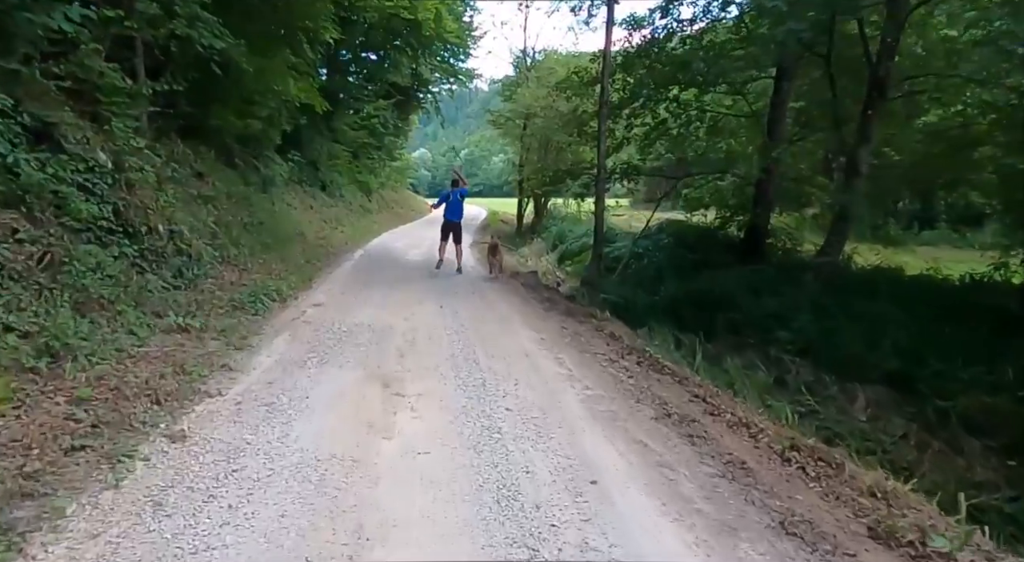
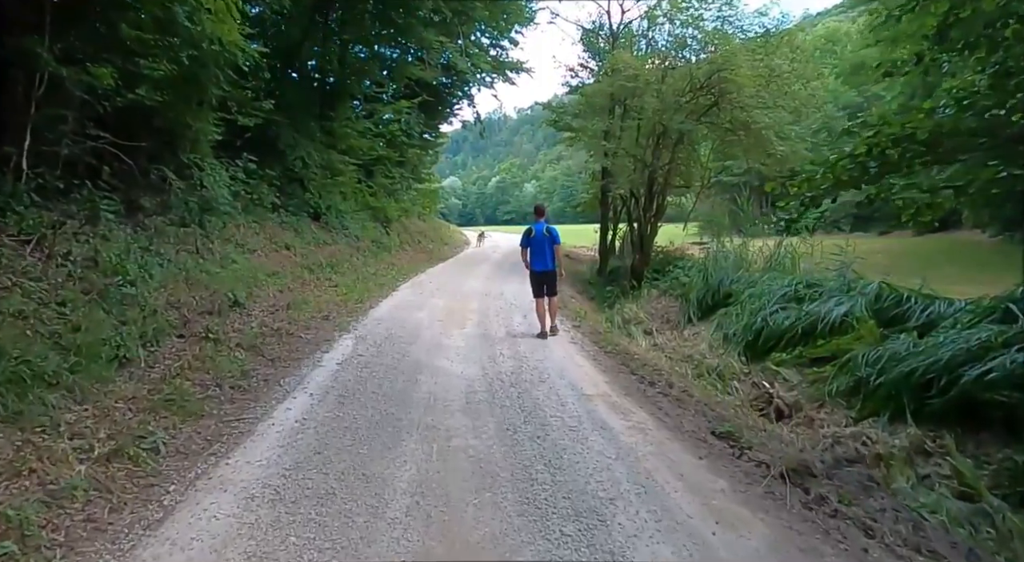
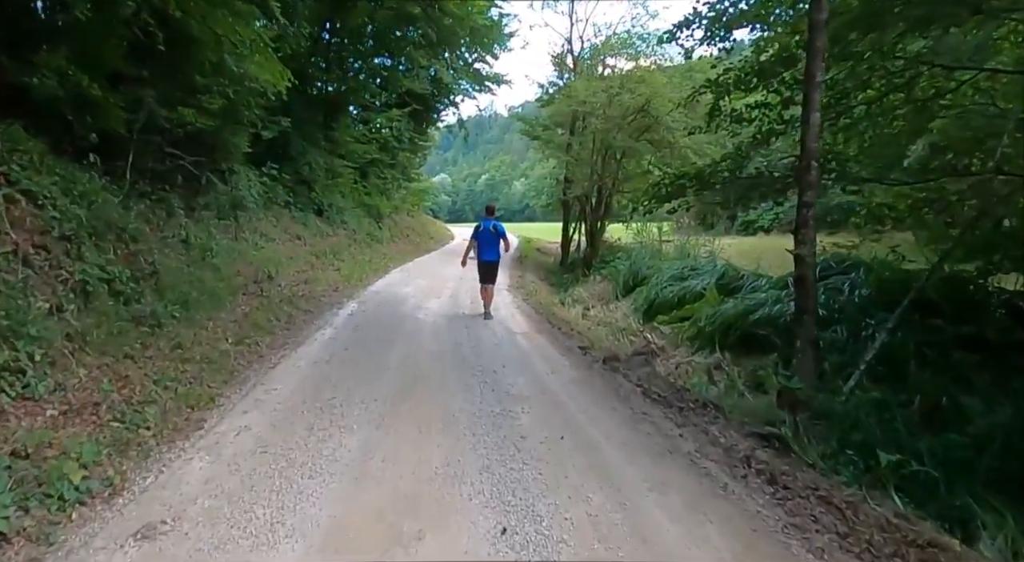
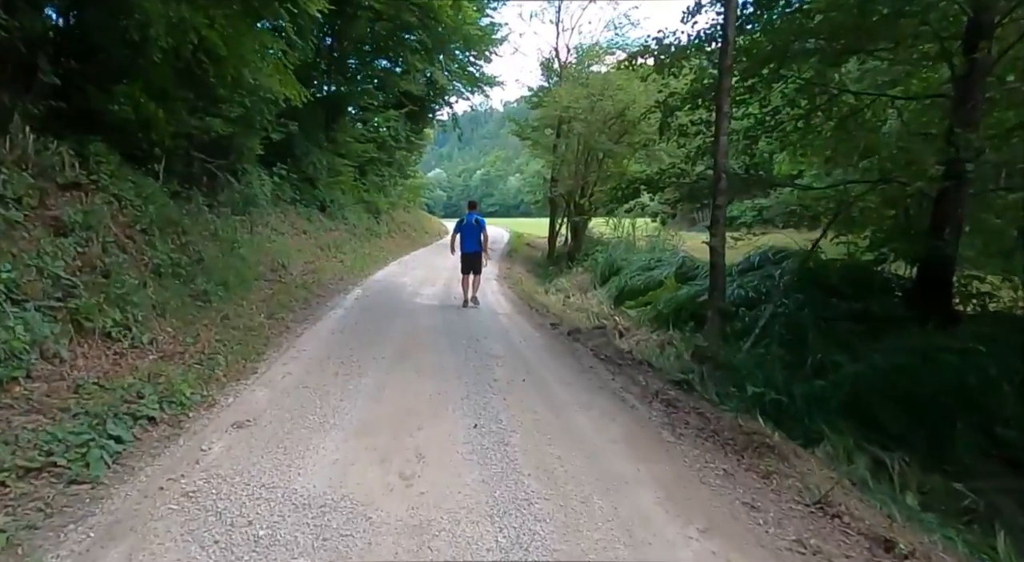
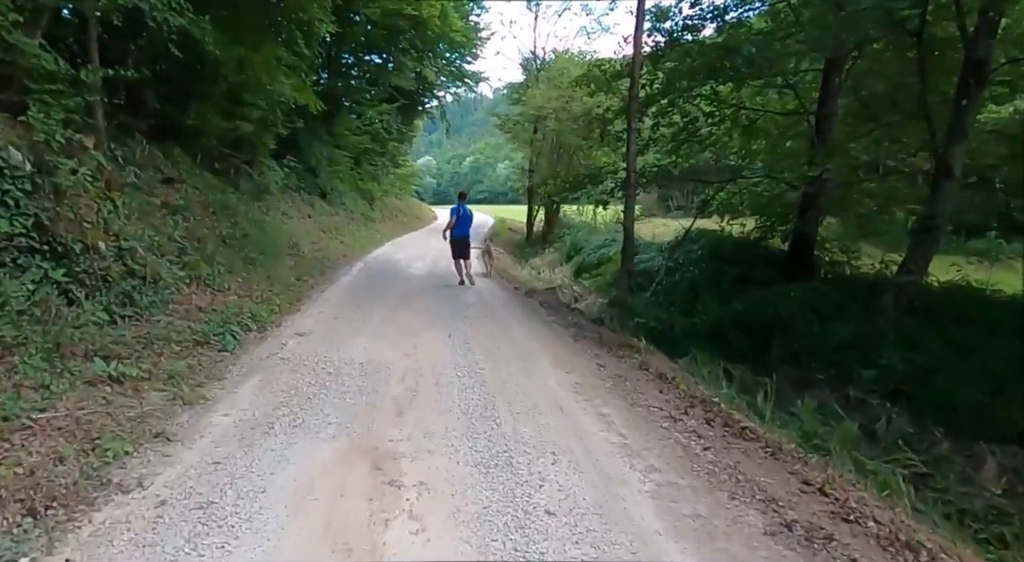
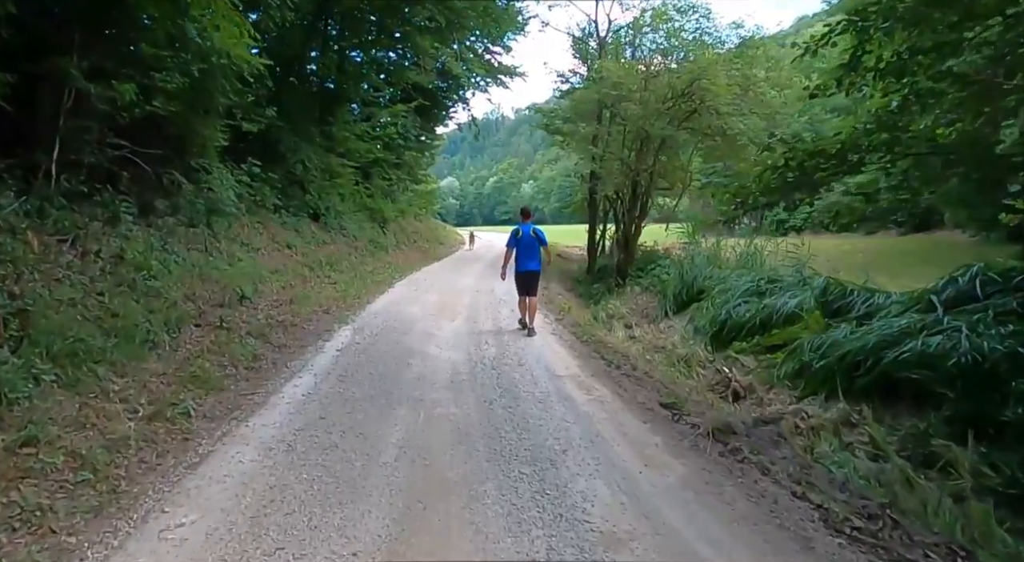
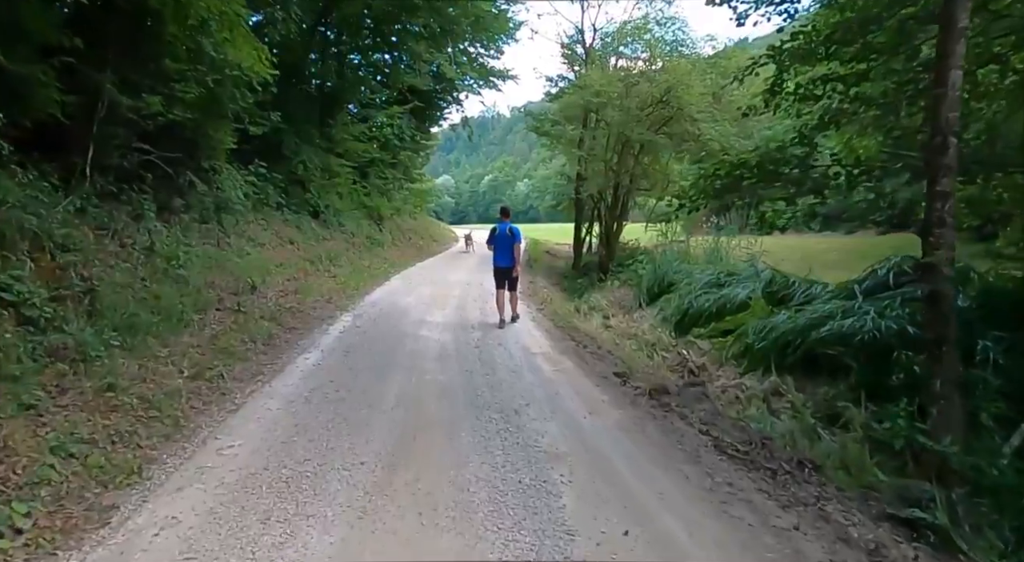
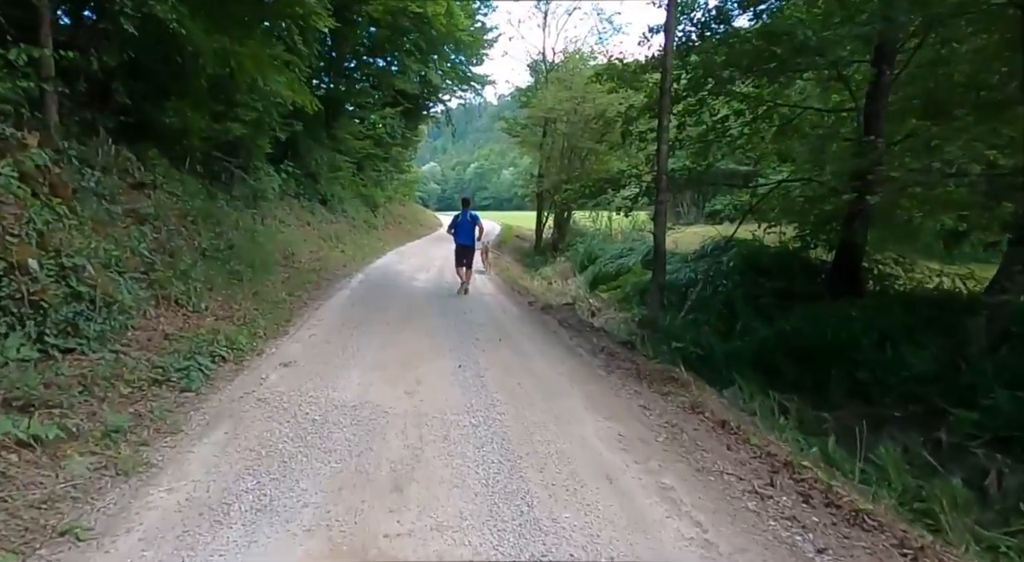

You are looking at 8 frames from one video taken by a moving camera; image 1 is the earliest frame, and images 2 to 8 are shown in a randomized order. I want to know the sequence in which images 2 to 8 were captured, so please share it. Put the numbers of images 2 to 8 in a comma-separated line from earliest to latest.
5, 8, 4, 3, 7, 6, 2
